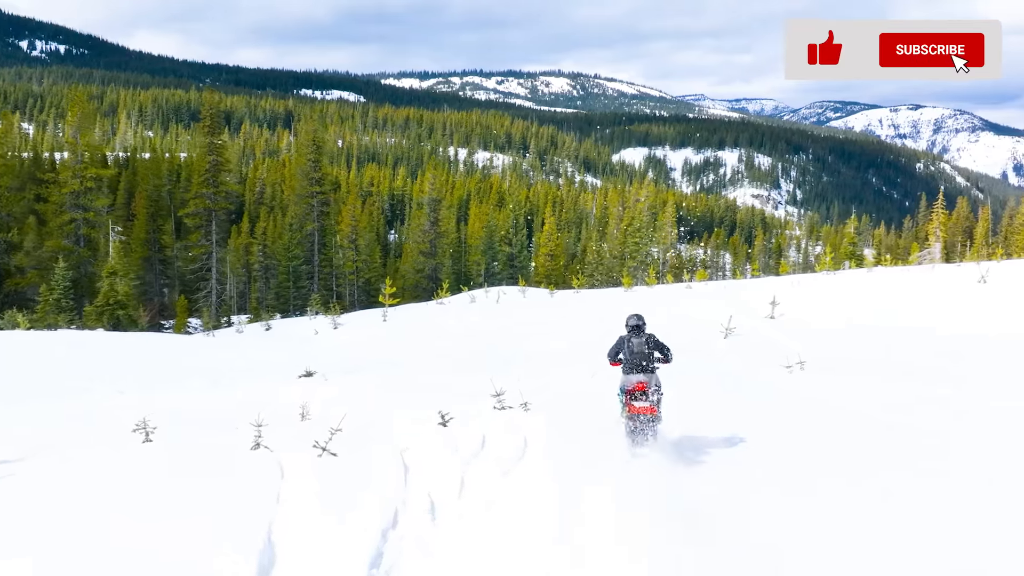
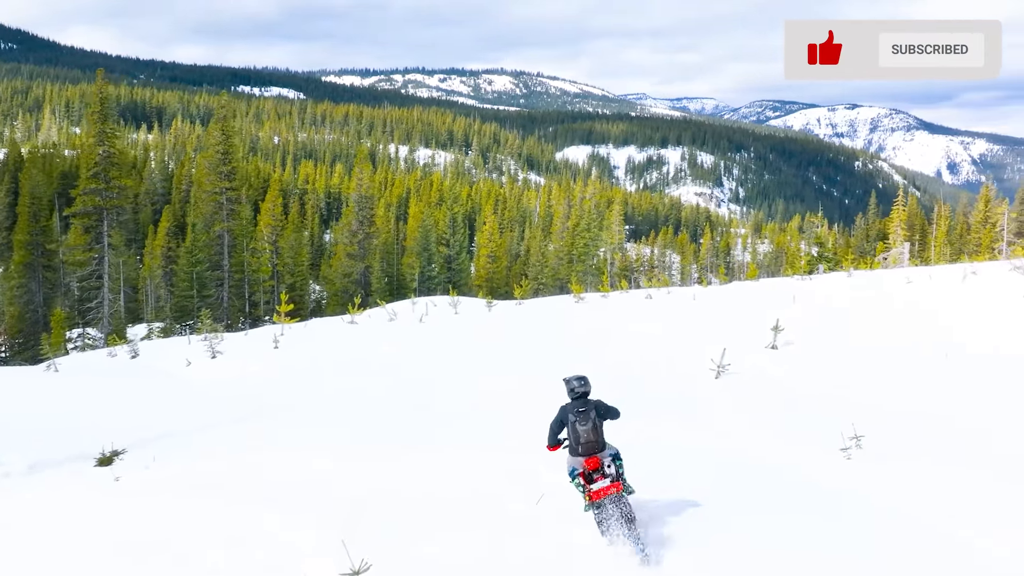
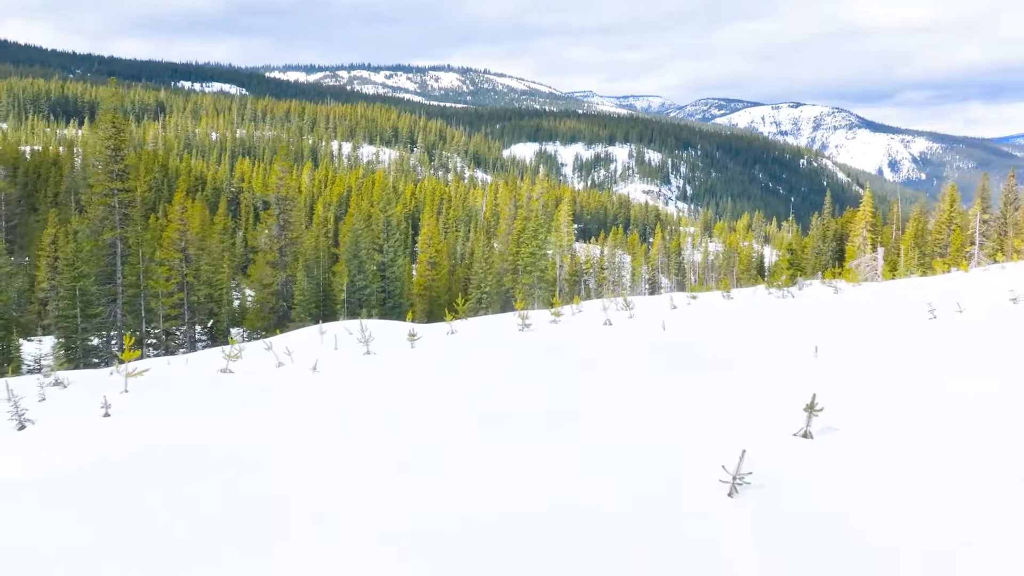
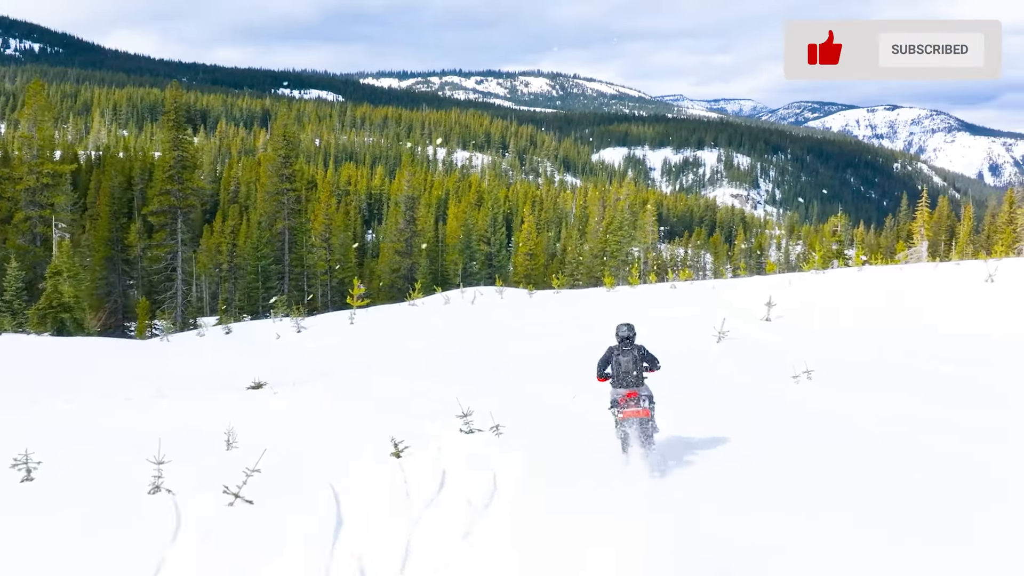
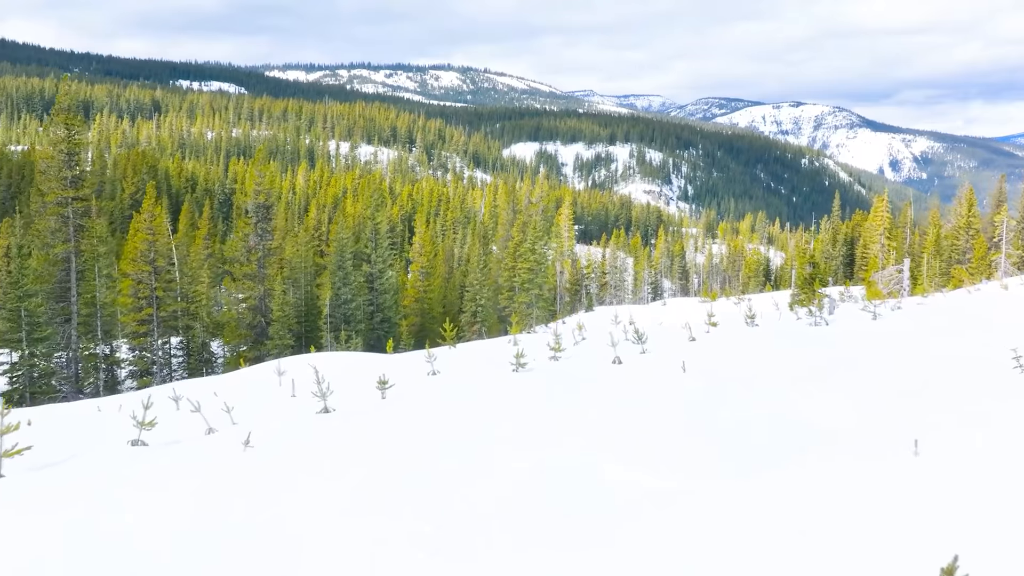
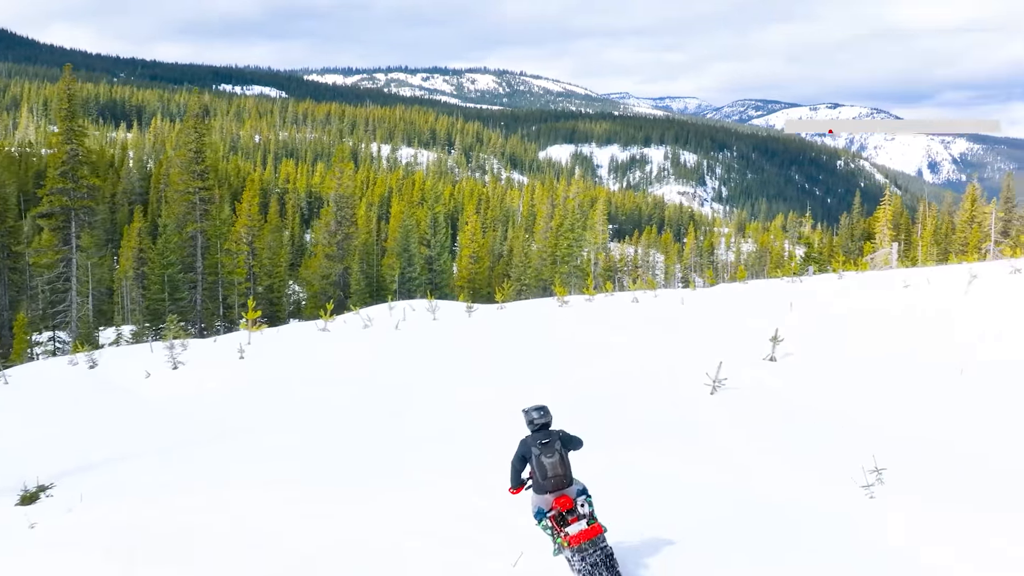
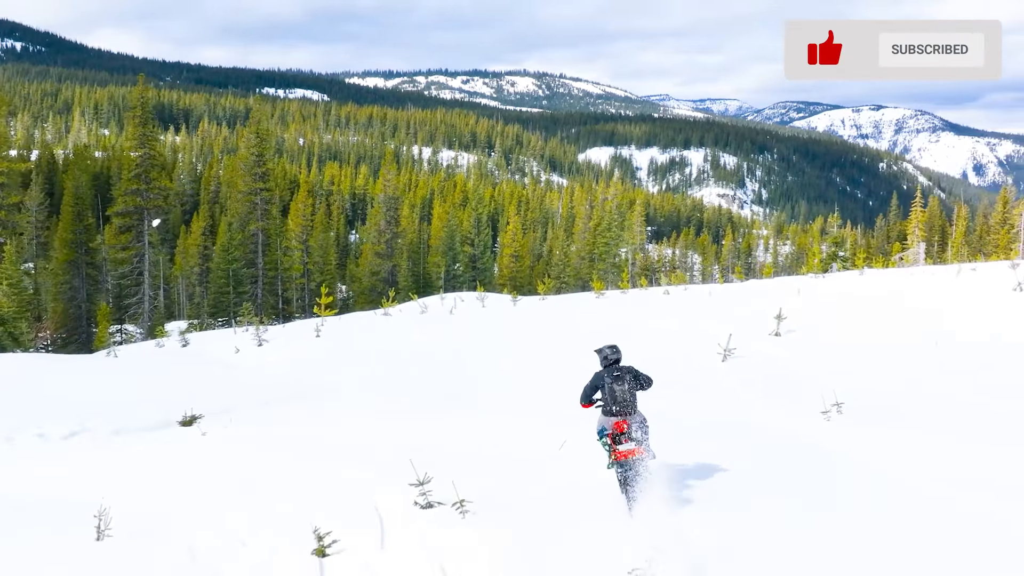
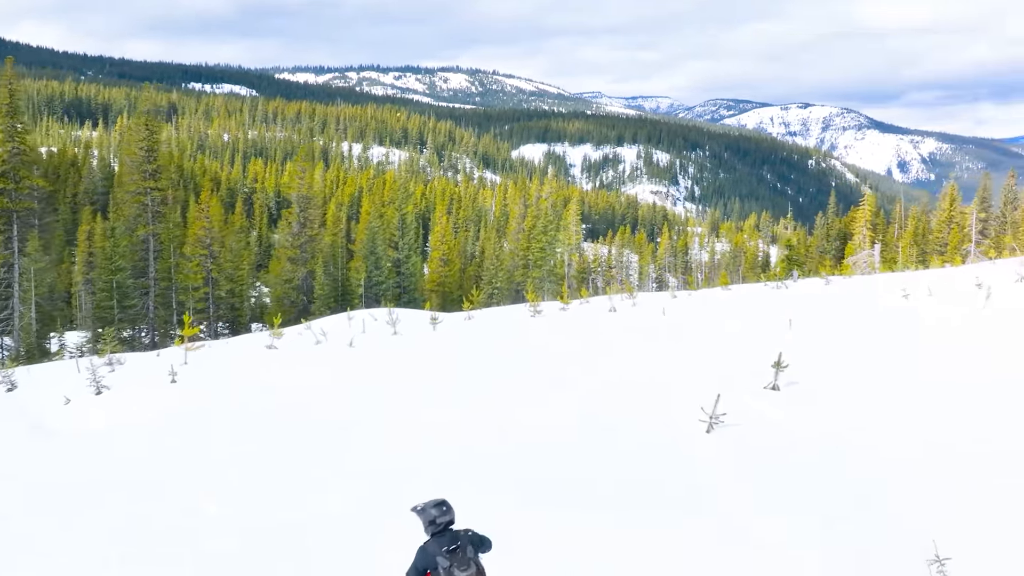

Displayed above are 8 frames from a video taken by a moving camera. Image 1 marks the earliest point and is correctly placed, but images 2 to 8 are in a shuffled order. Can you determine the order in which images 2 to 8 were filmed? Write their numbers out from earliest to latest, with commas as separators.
4, 7, 2, 6, 8, 3, 5
